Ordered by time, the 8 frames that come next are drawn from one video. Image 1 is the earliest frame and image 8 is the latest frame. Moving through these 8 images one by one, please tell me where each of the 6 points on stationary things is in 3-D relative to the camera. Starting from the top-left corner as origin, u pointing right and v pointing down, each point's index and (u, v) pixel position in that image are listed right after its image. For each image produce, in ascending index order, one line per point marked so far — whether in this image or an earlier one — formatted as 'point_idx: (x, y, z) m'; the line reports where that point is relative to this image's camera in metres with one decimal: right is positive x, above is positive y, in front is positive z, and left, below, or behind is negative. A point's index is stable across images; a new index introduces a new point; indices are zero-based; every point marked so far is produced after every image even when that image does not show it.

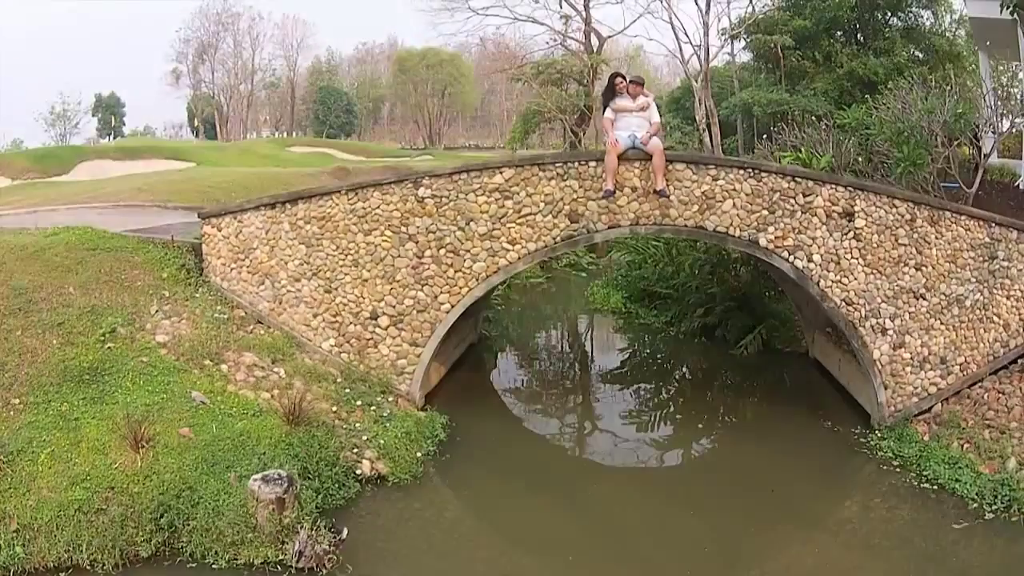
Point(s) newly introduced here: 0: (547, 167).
0: (+1.3, +4.4, +6.1) m
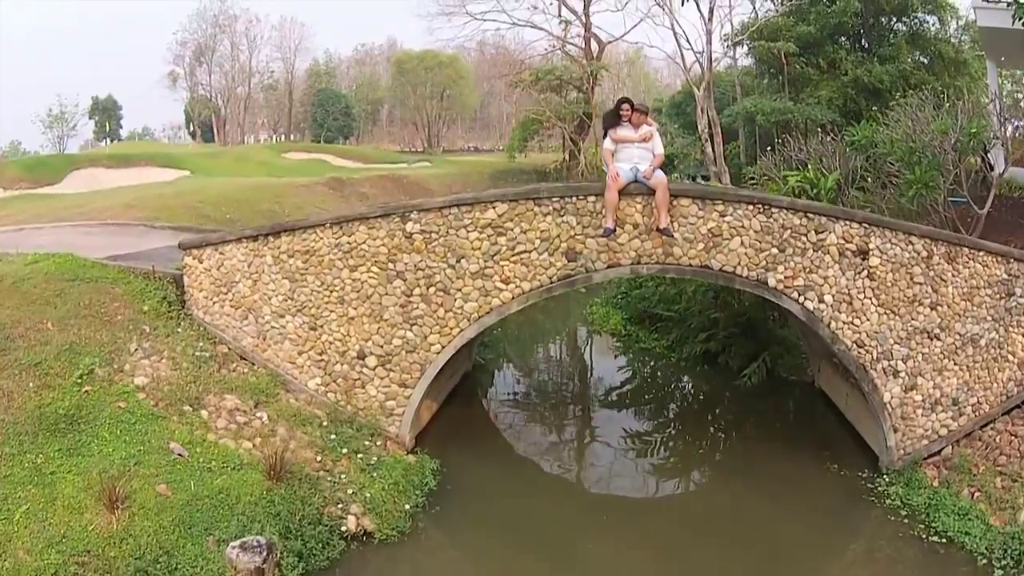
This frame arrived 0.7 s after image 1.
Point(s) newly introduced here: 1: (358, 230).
0: (+1.1, +3.0, +5.8) m
1: (-5.8, +2.2, +6.4) m
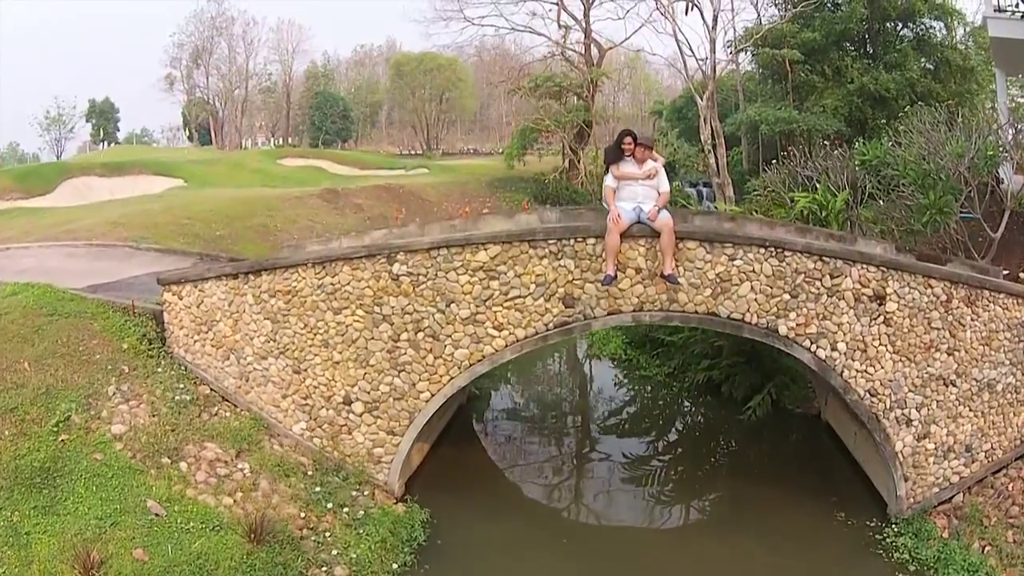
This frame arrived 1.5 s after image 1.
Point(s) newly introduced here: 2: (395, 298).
0: (+0.9, +1.4, +5.4) m
1: (-6.1, +0.6, +6.0) m
2: (-4.1, -0.4, +5.9) m
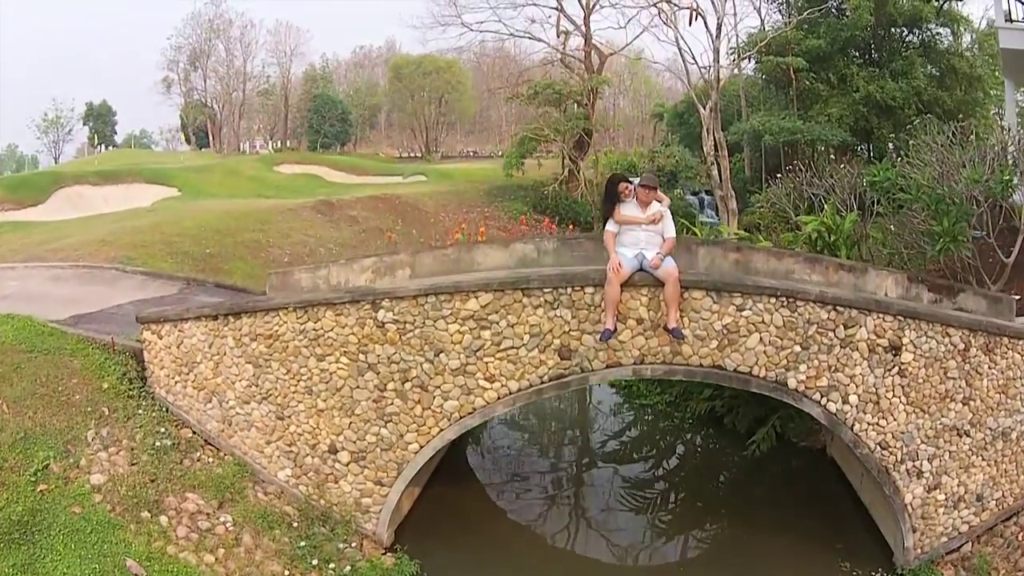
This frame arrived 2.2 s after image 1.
0: (+0.6, -0.1, +5.1) m
1: (-6.3, -0.9, +5.7) m
2: (-4.3, -1.9, +5.6) m
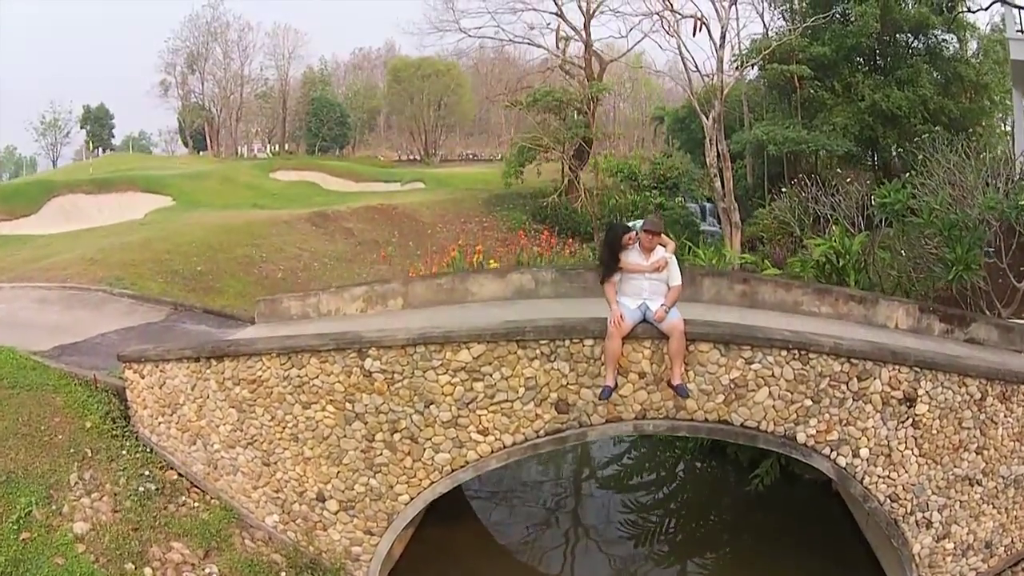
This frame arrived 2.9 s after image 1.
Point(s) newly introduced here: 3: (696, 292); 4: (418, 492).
0: (+0.5, -1.6, +4.8) m
1: (-6.5, -2.4, +5.4) m
2: (-4.5, -3.4, +5.3) m
3: (+8.3, -0.2, +7.6) m
4: (-3.1, -6.7, +5.6) m
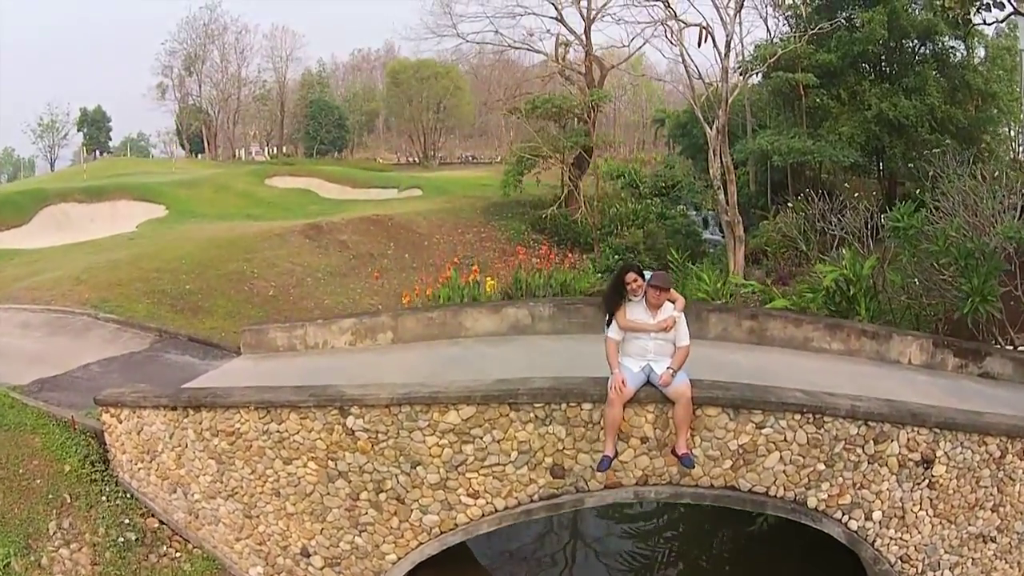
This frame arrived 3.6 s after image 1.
0: (+0.3, -3.1, +4.5) m
1: (-6.7, -3.9, +5.1) m
2: (-4.7, -4.9, +5.0) m
3: (+8.1, -1.7, +7.2) m
4: (-3.4, -8.2, +5.2) m
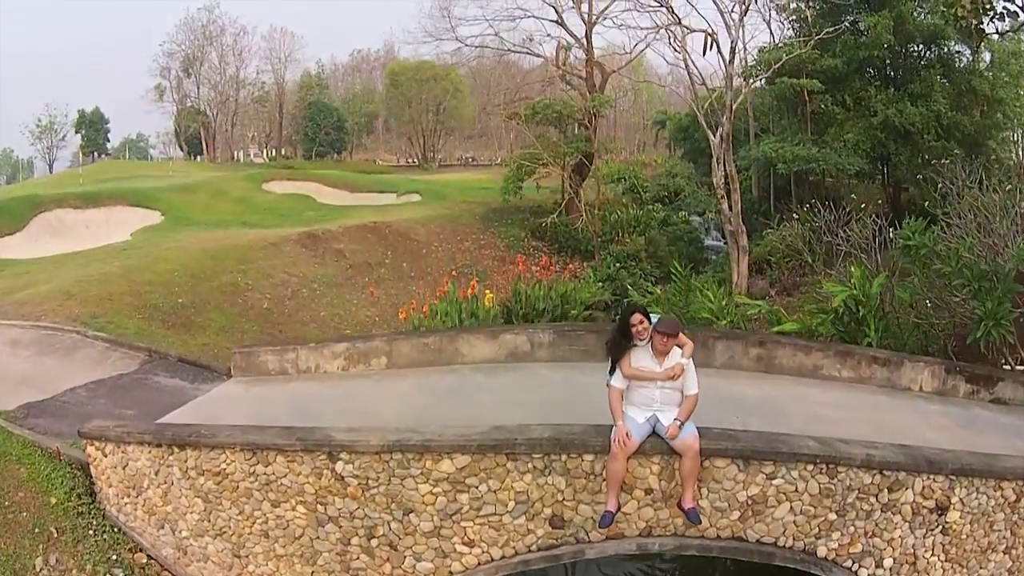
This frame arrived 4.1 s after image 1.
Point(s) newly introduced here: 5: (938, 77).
0: (+0.2, -4.2, +4.2) m
1: (-6.7, -4.9, +4.8) m
2: (-4.8, -5.9, +4.8) m
3: (+8.0, -2.7, +7.0) m
4: (-3.4, -9.3, +5.0) m
5: (+49.6, +24.2, +19.6) m
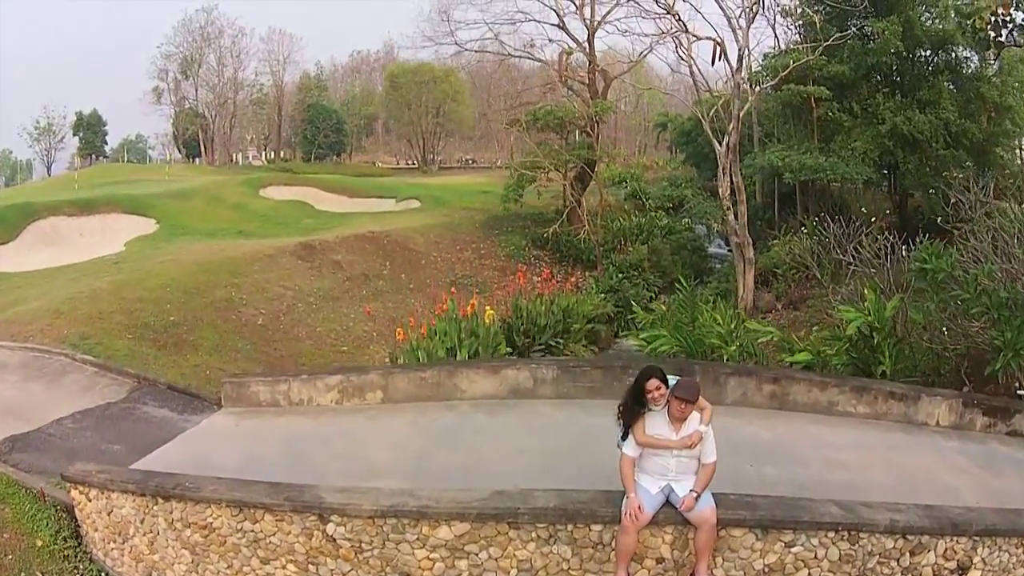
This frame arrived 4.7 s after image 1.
0: (+0.3, -5.5, +3.9) m
1: (-6.7, -6.2, +4.6) m
2: (-4.7, -7.2, +4.5) m
3: (+8.1, -4.0, +6.7) m
4: (-3.4, -10.6, +4.7) m
5: (+49.7, +23.0, +19.2) m
